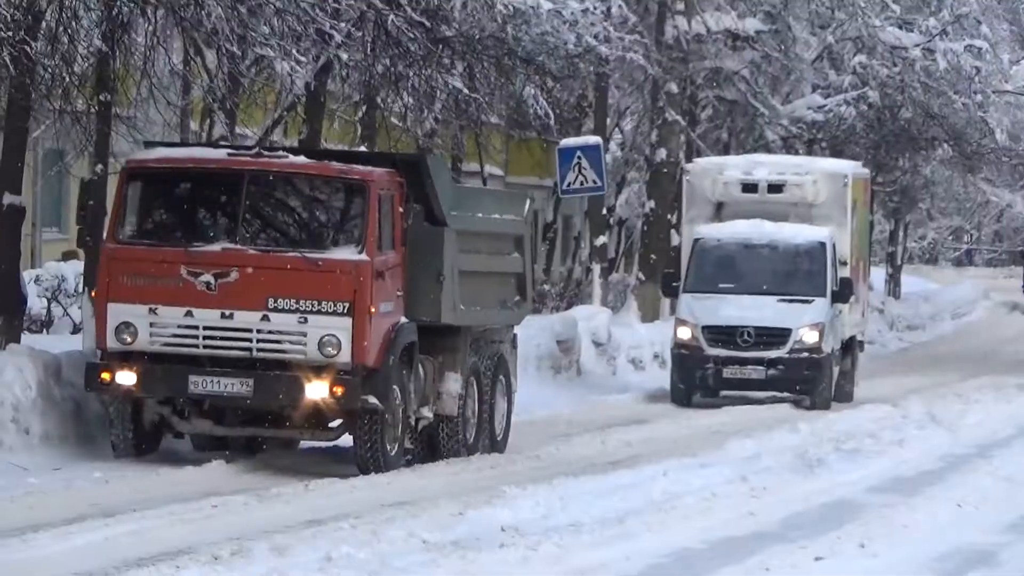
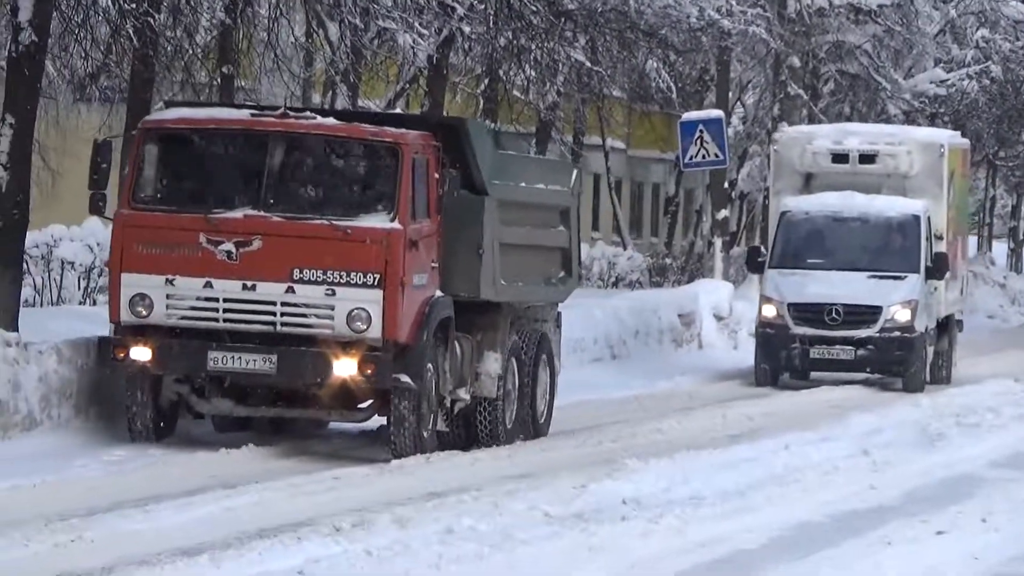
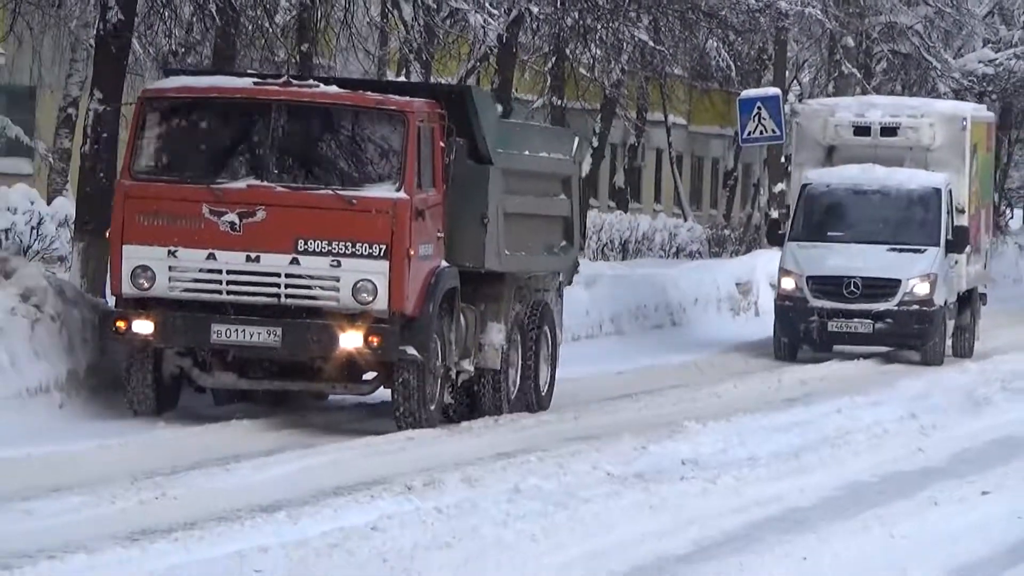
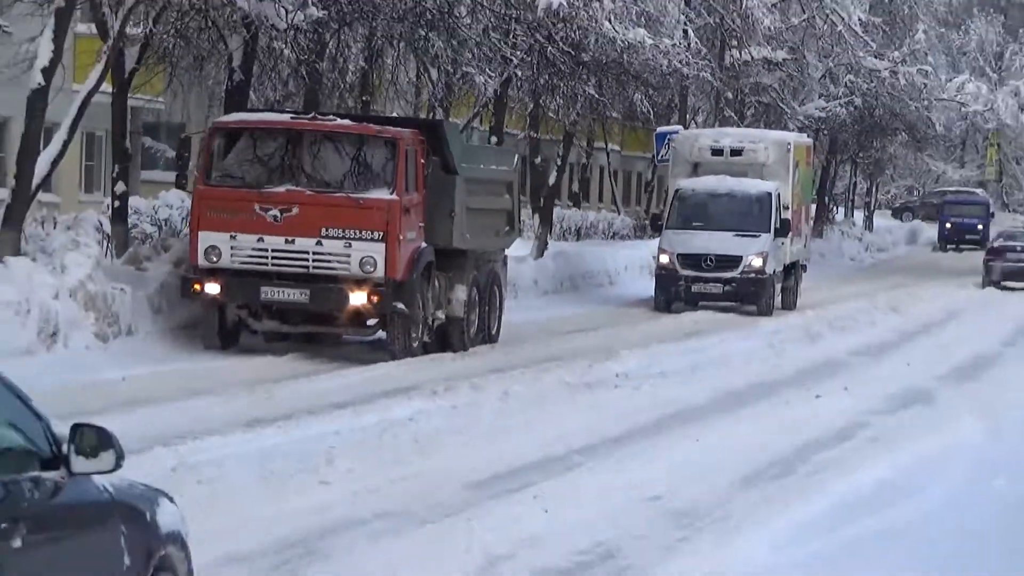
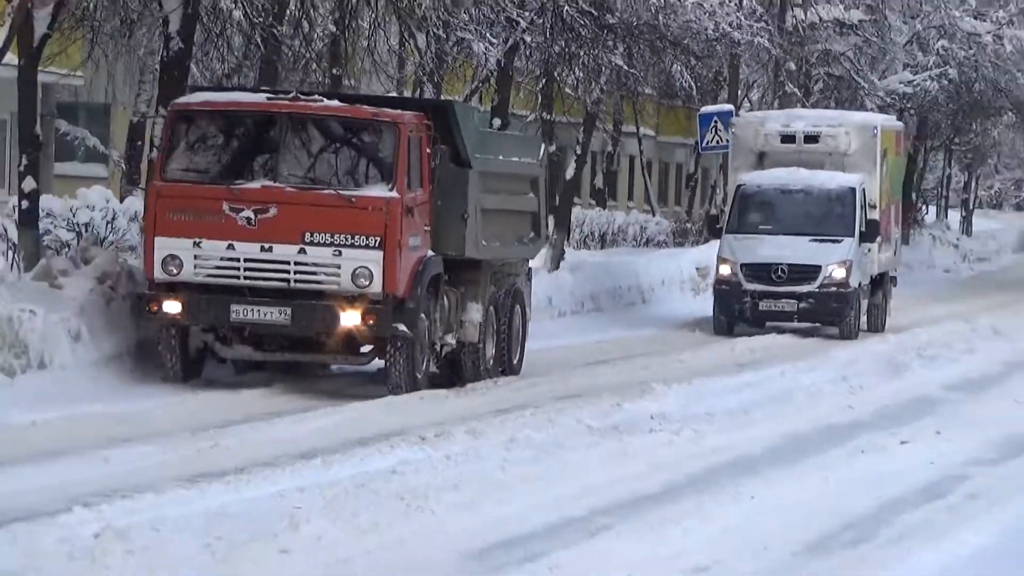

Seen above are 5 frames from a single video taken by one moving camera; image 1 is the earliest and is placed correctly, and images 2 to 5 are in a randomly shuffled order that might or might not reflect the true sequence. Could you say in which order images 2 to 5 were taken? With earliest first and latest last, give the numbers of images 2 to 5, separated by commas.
2, 3, 5, 4
